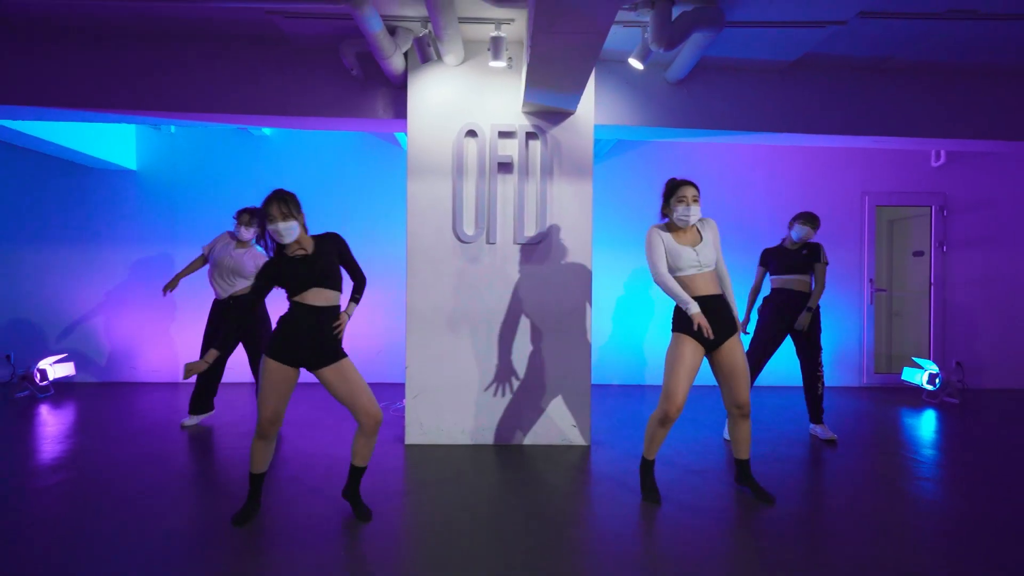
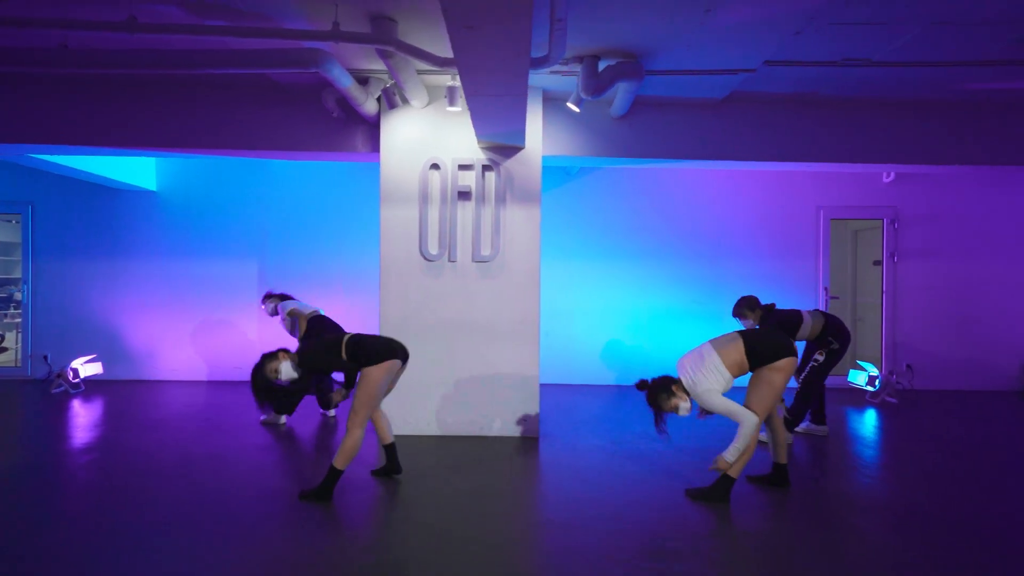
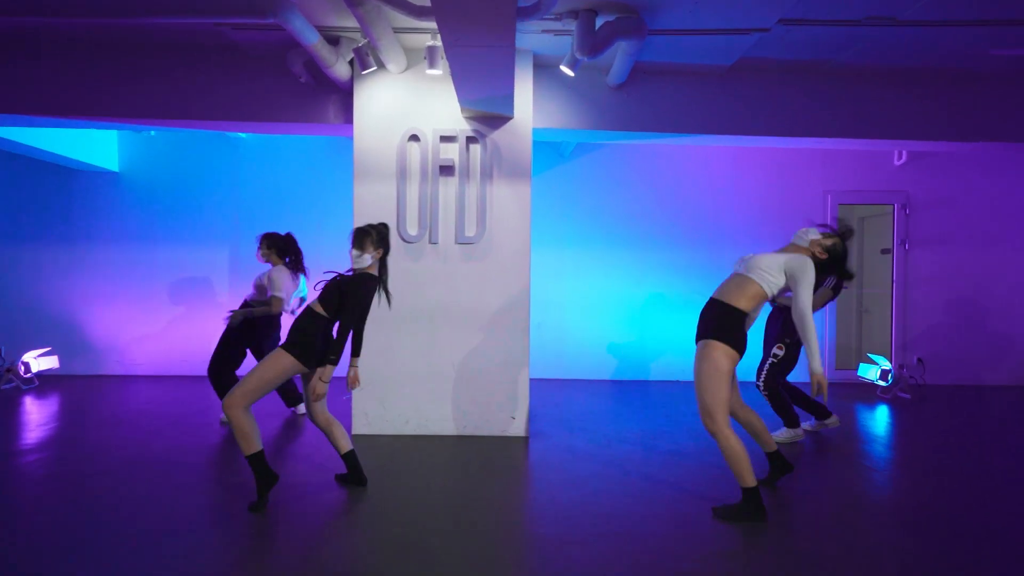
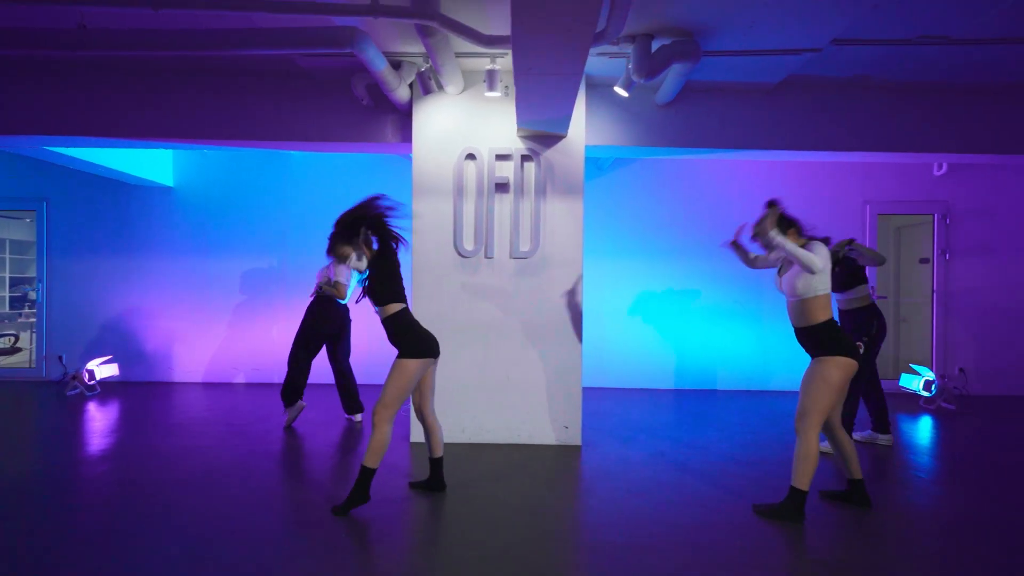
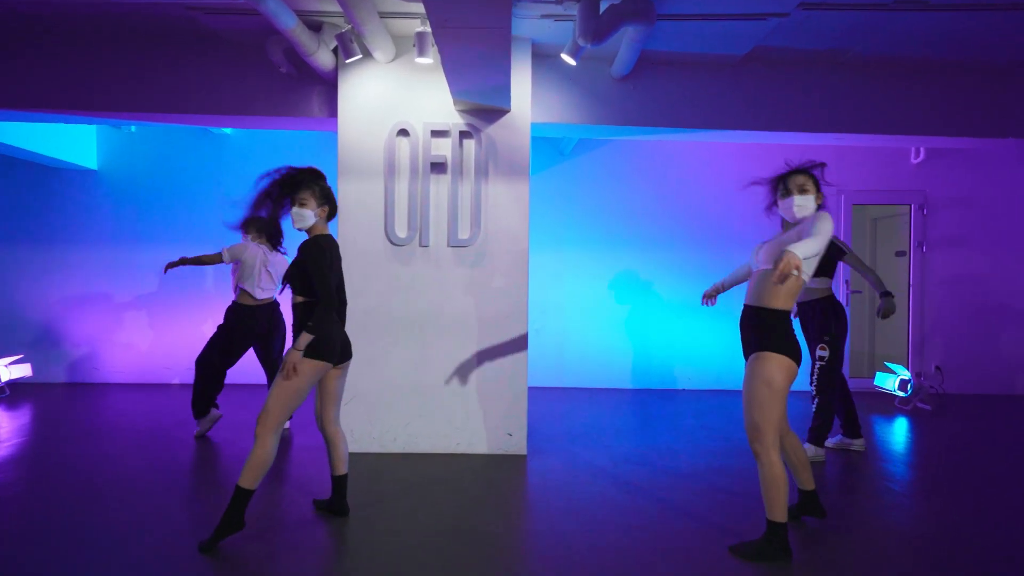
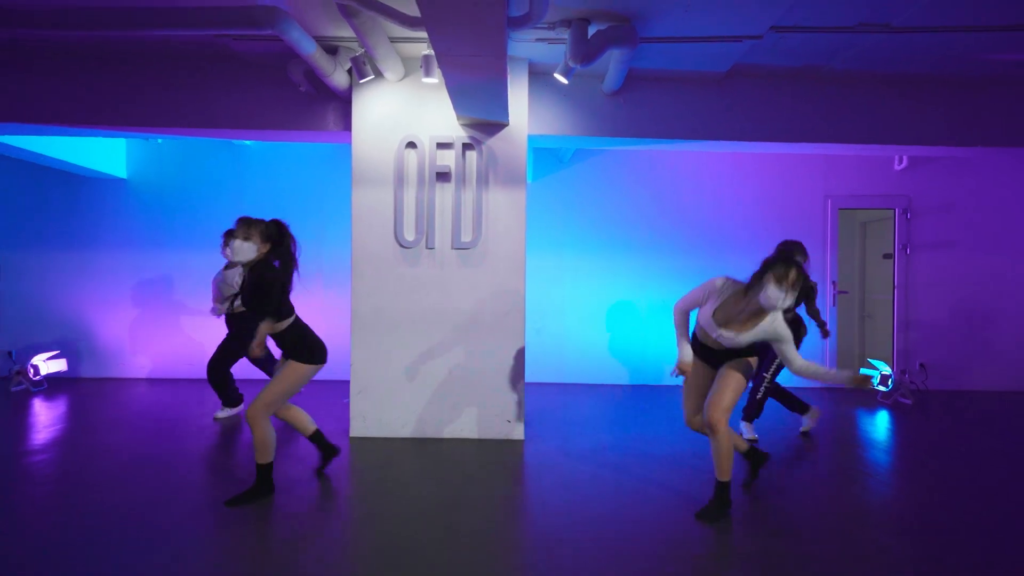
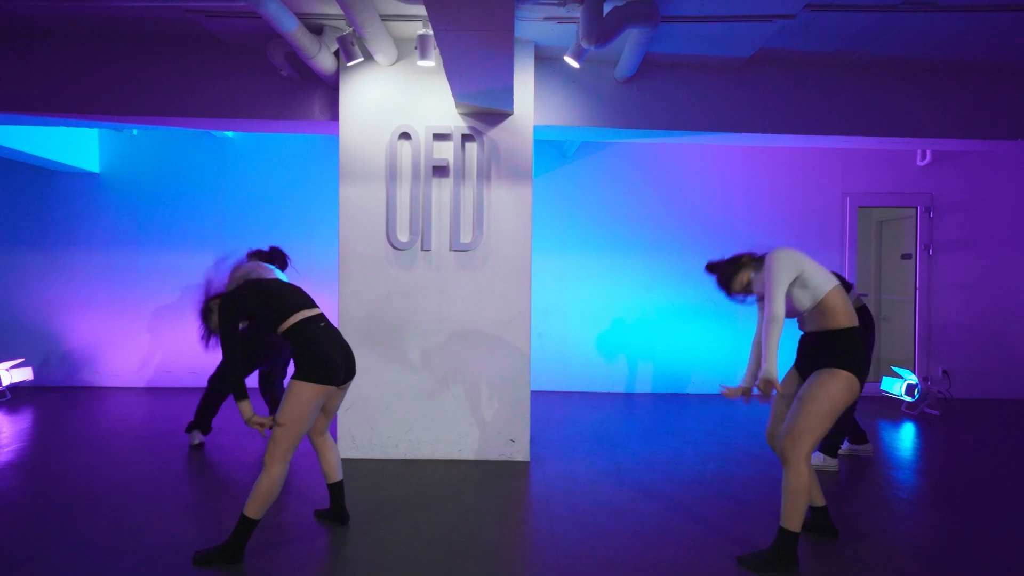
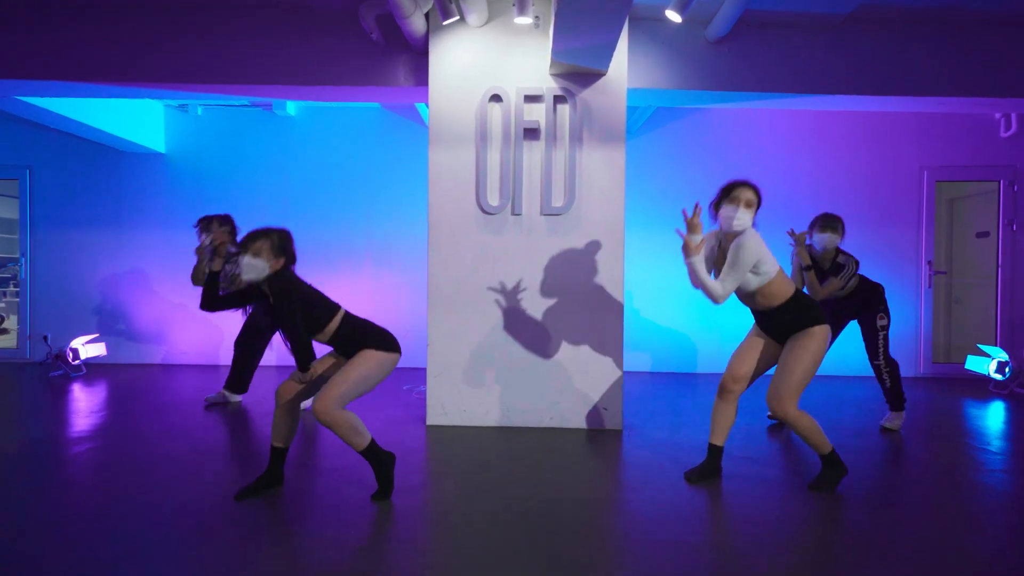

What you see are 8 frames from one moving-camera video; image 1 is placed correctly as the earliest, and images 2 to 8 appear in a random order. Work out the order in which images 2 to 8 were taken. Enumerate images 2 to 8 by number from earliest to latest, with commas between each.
8, 4, 2, 3, 5, 7, 6
